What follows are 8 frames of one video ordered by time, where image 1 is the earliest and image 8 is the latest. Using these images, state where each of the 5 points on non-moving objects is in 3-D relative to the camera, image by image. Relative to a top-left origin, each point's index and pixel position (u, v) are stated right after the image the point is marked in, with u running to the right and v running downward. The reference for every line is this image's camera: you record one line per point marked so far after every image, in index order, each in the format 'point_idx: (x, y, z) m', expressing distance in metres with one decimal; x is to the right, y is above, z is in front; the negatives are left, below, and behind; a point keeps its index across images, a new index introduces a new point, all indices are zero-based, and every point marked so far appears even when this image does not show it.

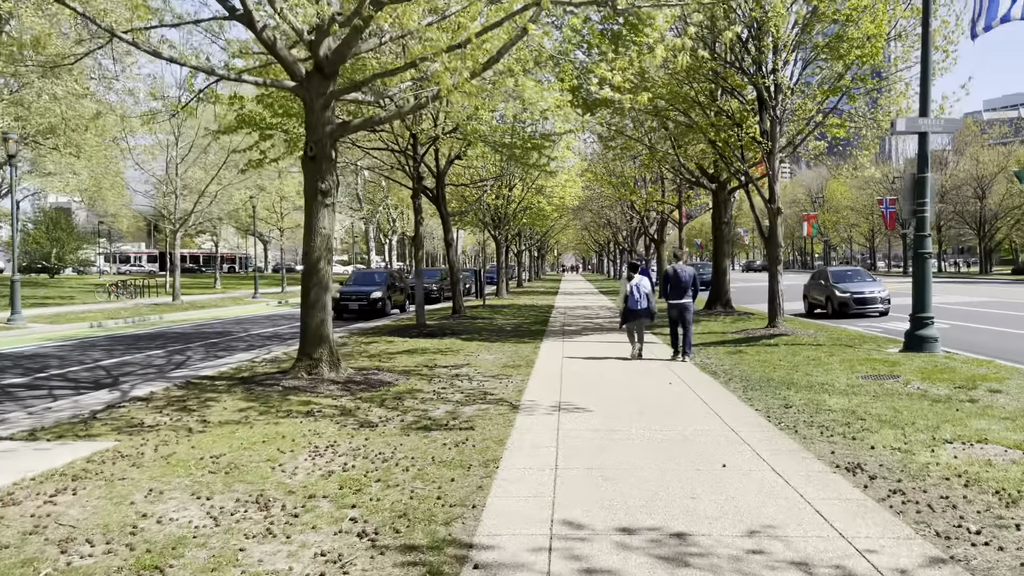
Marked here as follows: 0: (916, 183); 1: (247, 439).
0: (+6.4, +1.7, +12.5) m
1: (-2.0, -1.2, +6.1) m
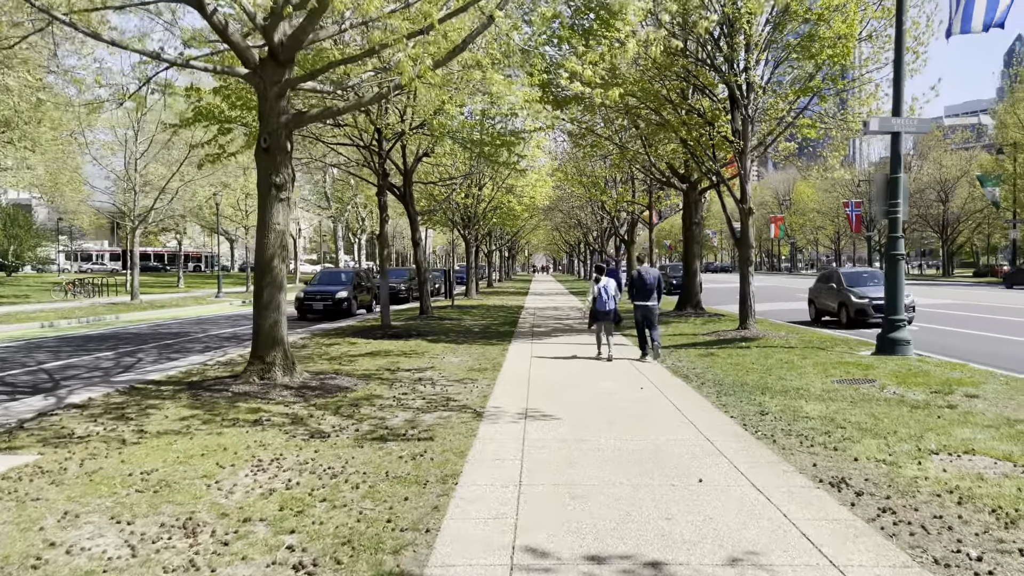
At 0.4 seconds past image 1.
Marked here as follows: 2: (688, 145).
0: (+5.9, +1.6, +12.3) m
1: (-2.3, -1.2, +5.6) m
2: (+3.4, +2.8, +15.4) m
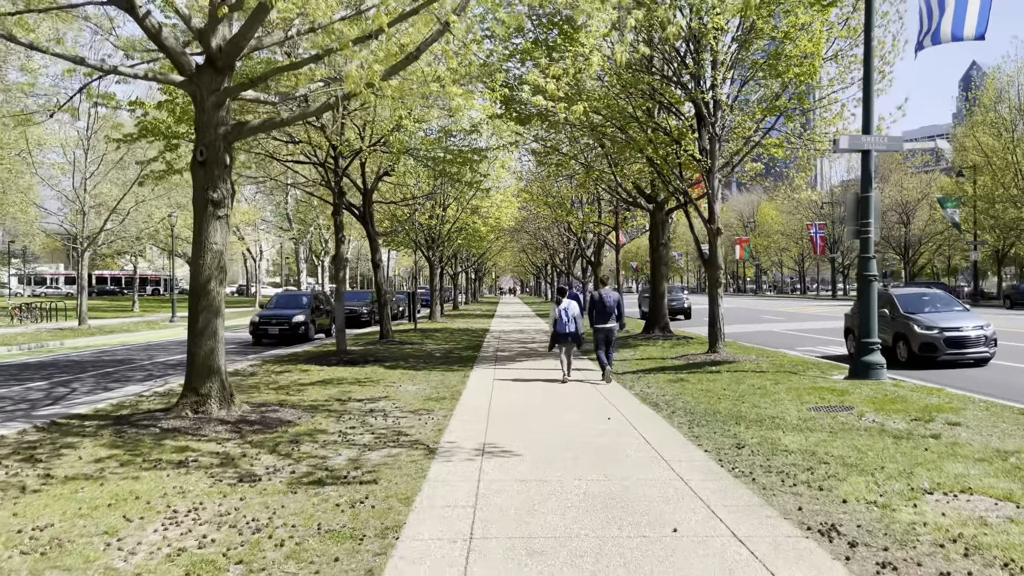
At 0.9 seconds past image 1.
0: (+5.3, +1.3, +12.0) m
1: (-2.6, -1.3, +4.9) m
2: (+2.7, +2.4, +15.0) m
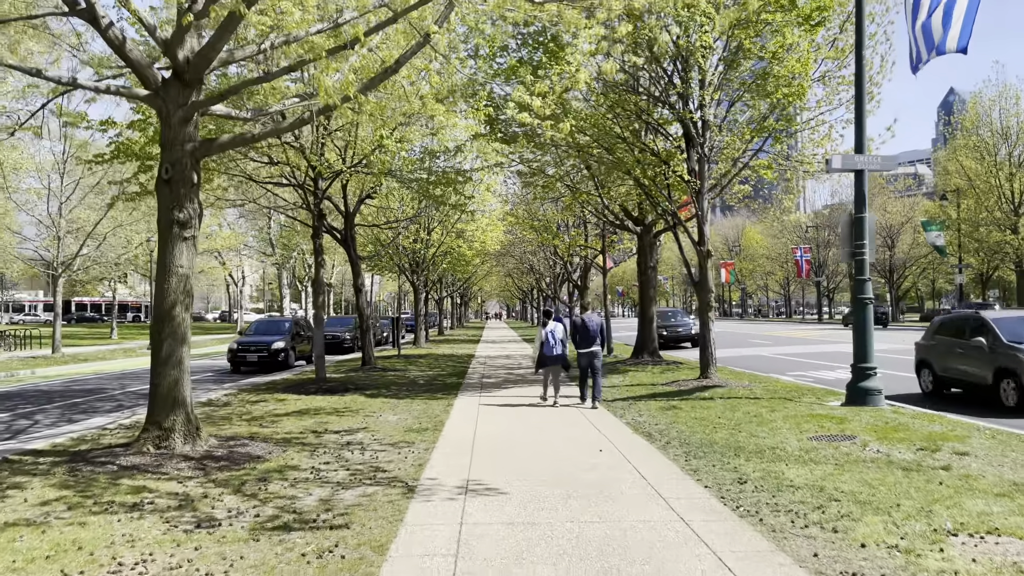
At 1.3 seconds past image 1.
0: (+5.1, +0.9, +11.7) m
1: (-2.7, -1.5, +4.4) m
2: (+2.4, +1.9, +14.7) m
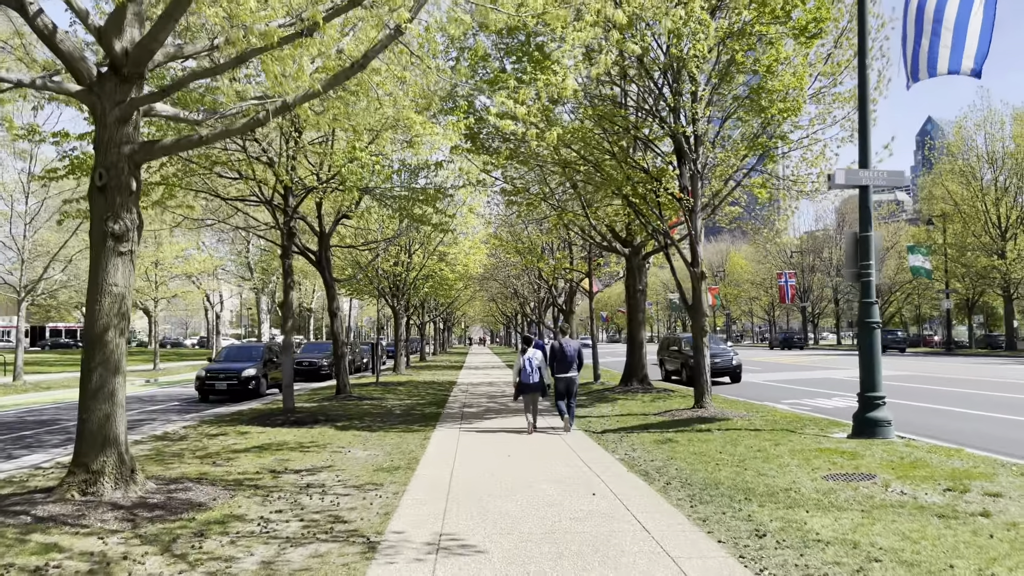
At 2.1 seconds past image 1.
0: (+4.8, +0.6, +11.0) m
1: (-2.8, -1.6, +3.5) m
2: (+2.1, +1.5, +14.0) m
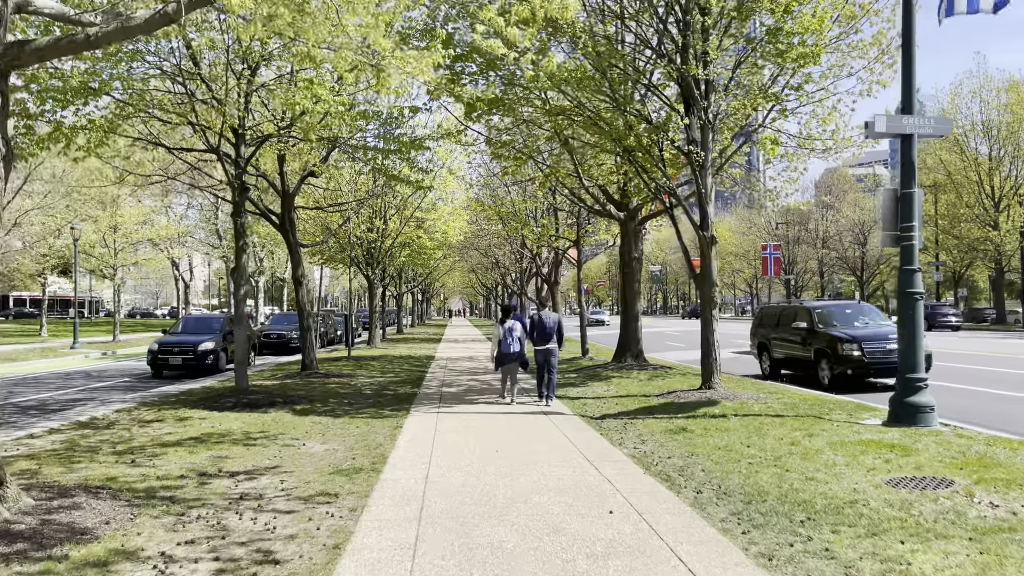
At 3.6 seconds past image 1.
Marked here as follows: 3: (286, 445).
0: (+4.7, +1.0, +9.6) m
1: (-2.8, -1.4, +1.9) m
2: (+1.9, +2.0, +12.4) m
3: (-2.2, -1.5, +7.7) m
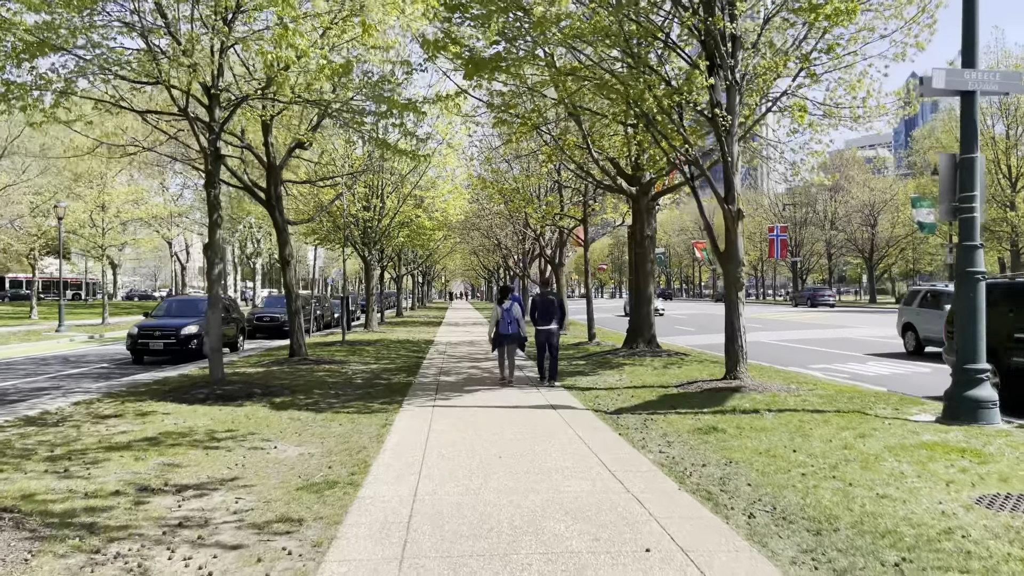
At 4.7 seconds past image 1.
0: (+4.7, +1.3, +8.4) m
1: (-2.7, -1.3, +0.8) m
2: (+1.9, +2.3, +11.2) m
3: (-2.1, -1.3, +6.6) m
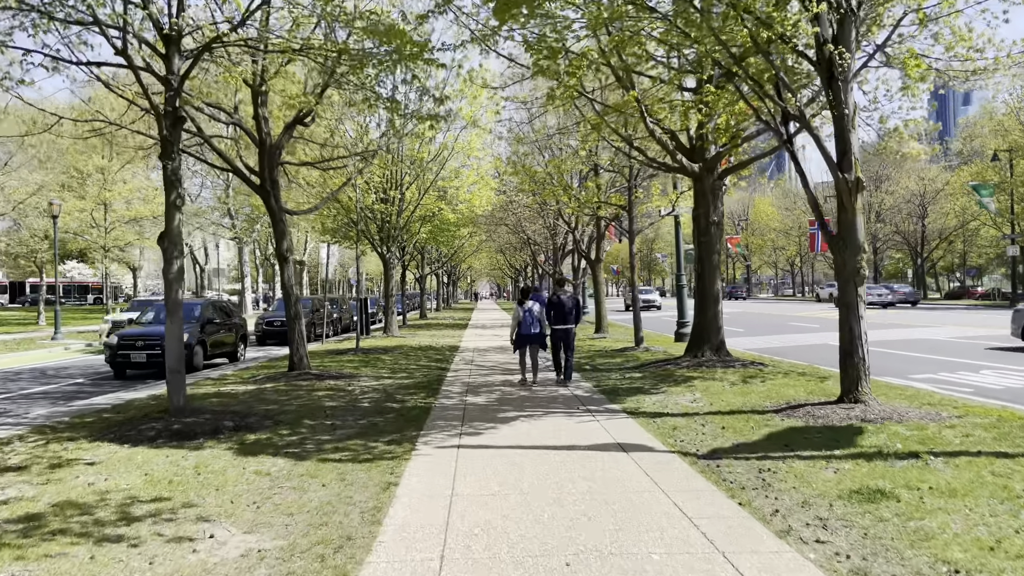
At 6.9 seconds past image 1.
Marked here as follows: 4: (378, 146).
0: (+5.1, +1.3, +5.8) m
1: (-2.5, -1.3, -1.5) m
2: (+2.4, +2.4, +8.7) m
3: (-1.8, -1.3, +4.2) m
4: (-2.6, +2.7, +15.5) m
